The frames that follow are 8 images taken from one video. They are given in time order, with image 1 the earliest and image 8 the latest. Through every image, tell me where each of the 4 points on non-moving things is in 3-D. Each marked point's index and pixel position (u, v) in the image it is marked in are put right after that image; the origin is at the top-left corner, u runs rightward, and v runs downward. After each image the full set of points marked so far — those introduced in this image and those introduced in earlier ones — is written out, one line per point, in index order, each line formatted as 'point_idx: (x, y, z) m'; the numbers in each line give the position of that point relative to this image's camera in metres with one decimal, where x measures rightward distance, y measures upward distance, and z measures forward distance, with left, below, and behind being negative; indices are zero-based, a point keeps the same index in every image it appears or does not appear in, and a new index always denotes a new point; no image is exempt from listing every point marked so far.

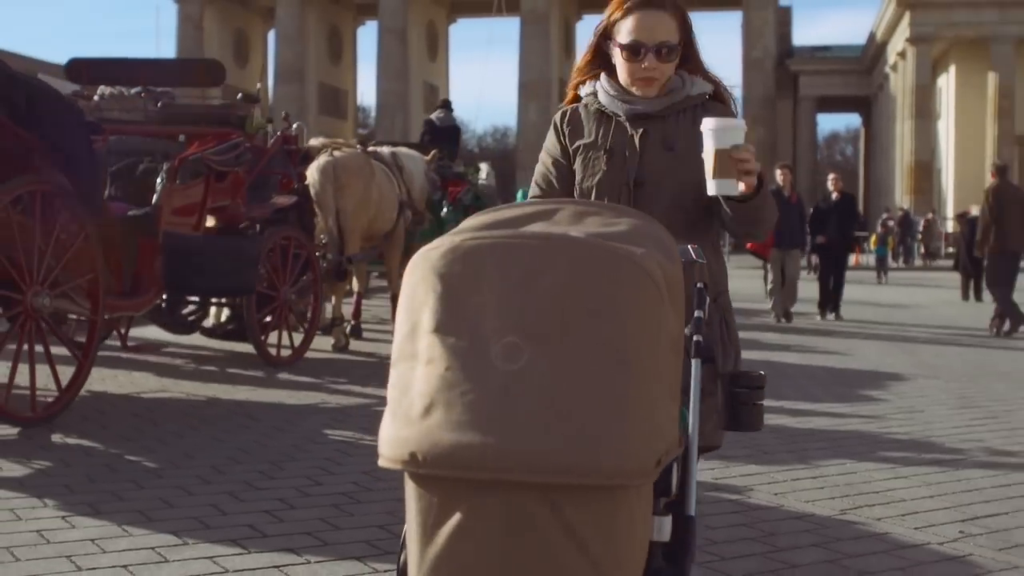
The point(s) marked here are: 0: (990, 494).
0: (+2.0, -0.9, +6.2) m
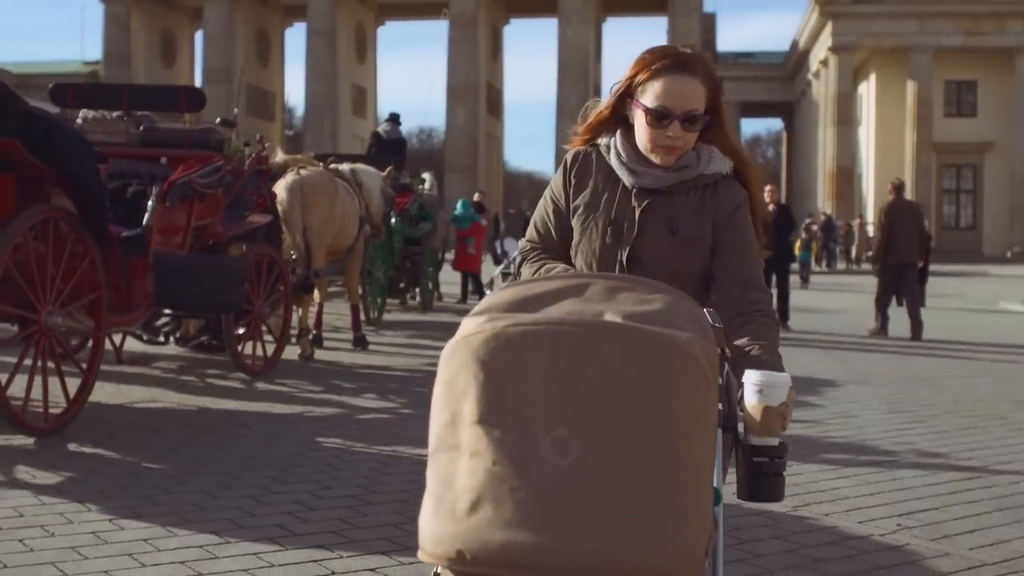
0: (+1.9, -1.0, +7.0) m
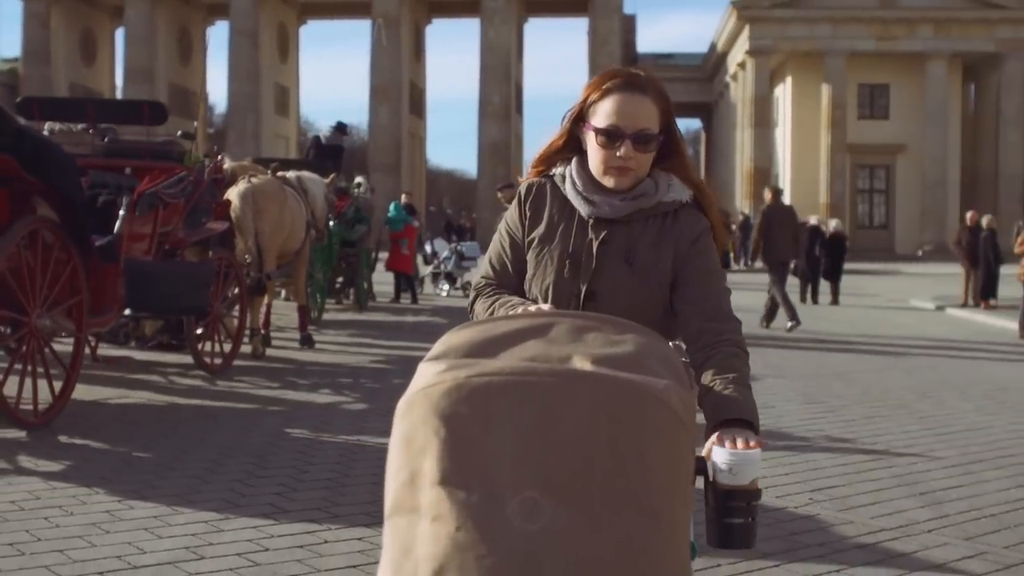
0: (+1.7, -1.0, +7.9) m
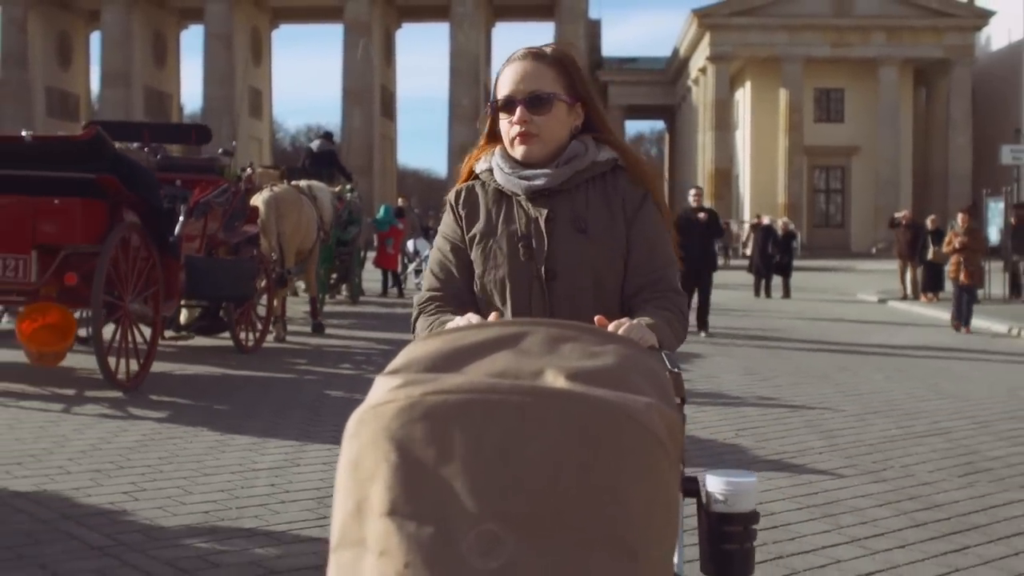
0: (+1.7, -0.9, +10.2) m
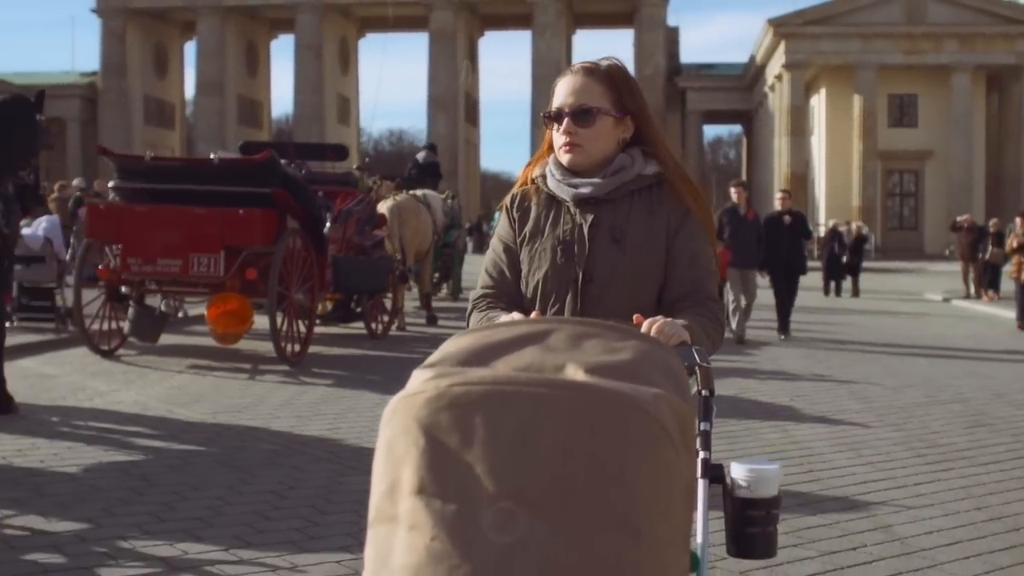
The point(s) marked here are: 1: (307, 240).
0: (+2.5, -0.8, +12.4) m
1: (-1.9, +0.4, +13.3) m
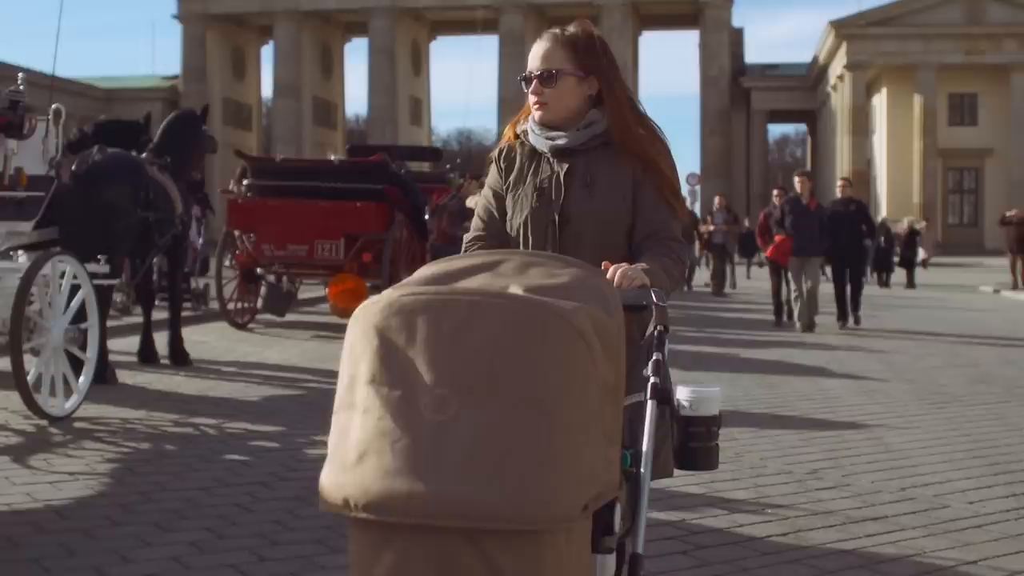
0: (+3.2, -0.7, +14.4) m
1: (-1.1, +0.6, +15.5) m
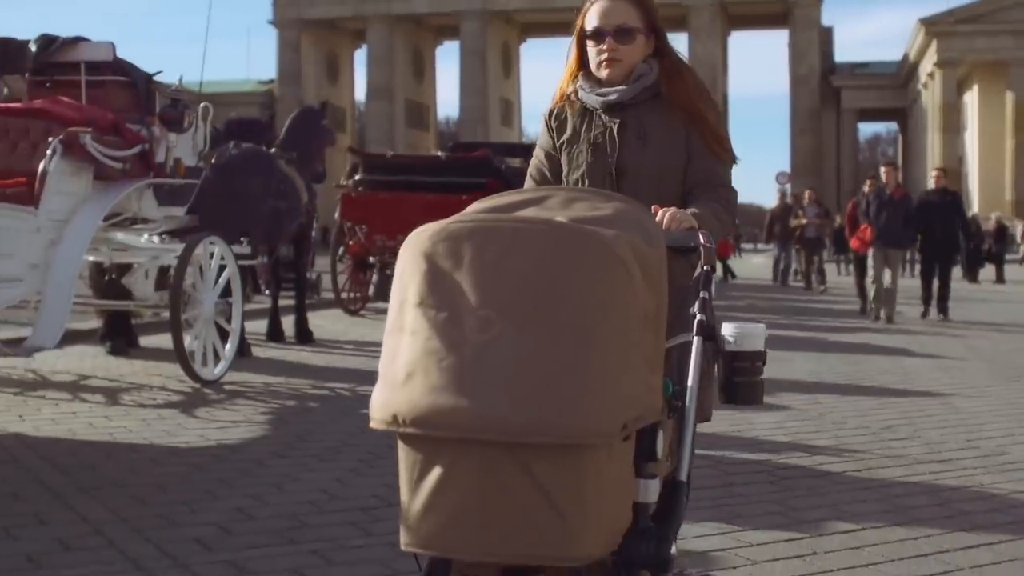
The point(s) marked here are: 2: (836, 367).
0: (+4.2, -0.5, +15.1) m
1: (0.0, +0.8, +16.5) m
2: (+2.6, -0.6, +12.0) m
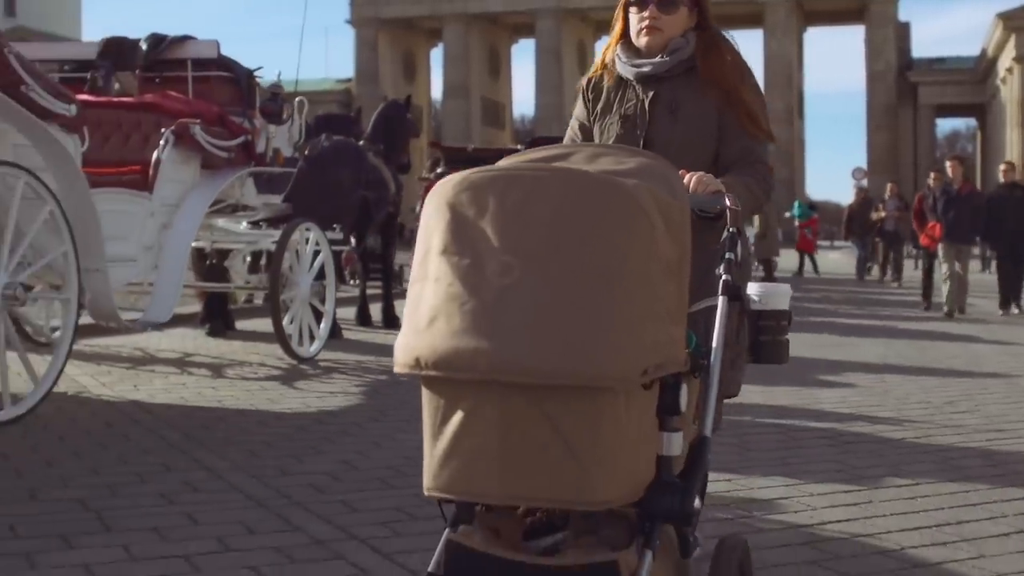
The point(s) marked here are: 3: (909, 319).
0: (+5.0, -0.4, +15.3) m
1: (+0.9, +0.9, +16.9) m
2: (+3.3, -0.5, +12.3) m
3: (+4.6, -0.4, +17.3) m
